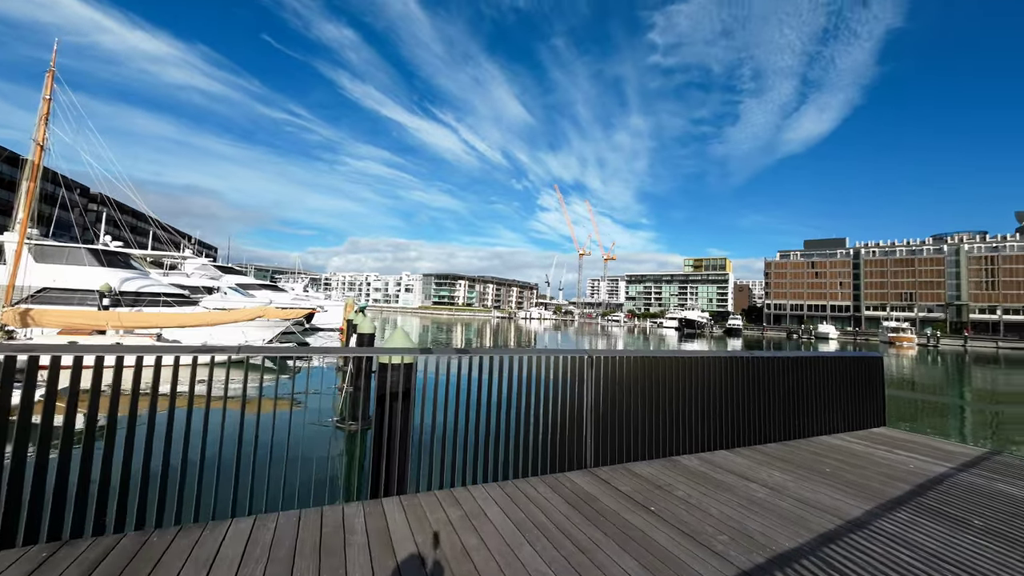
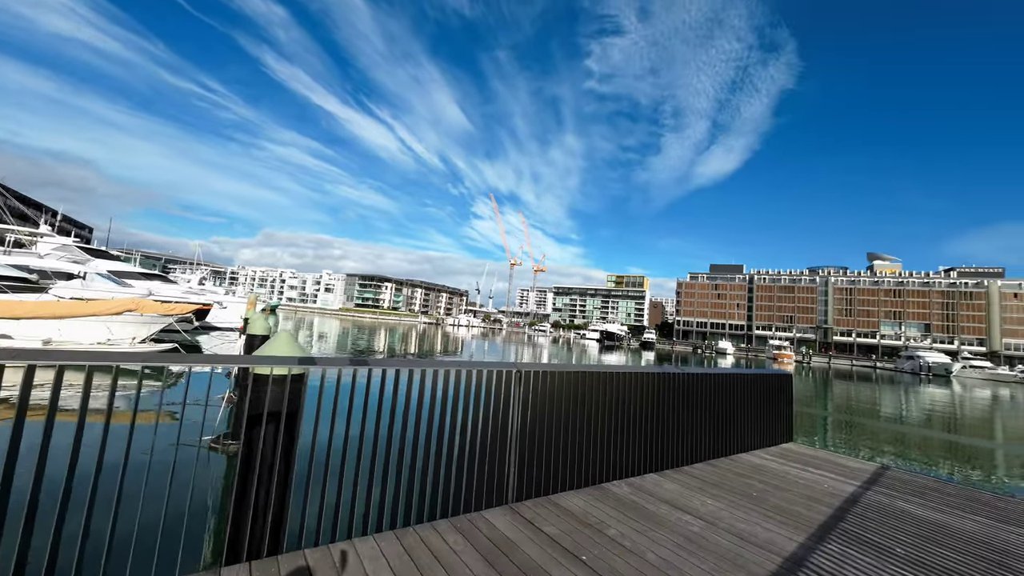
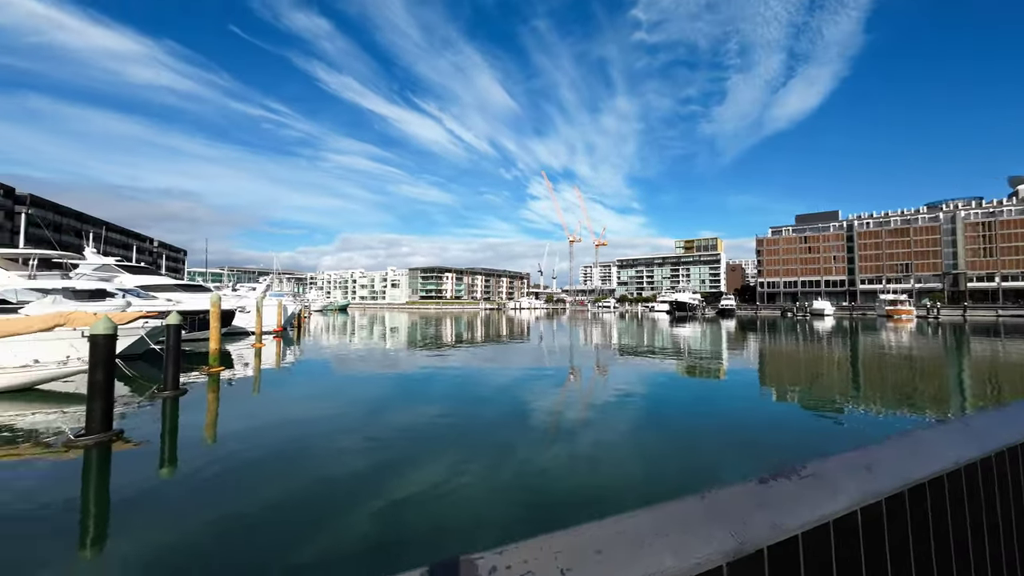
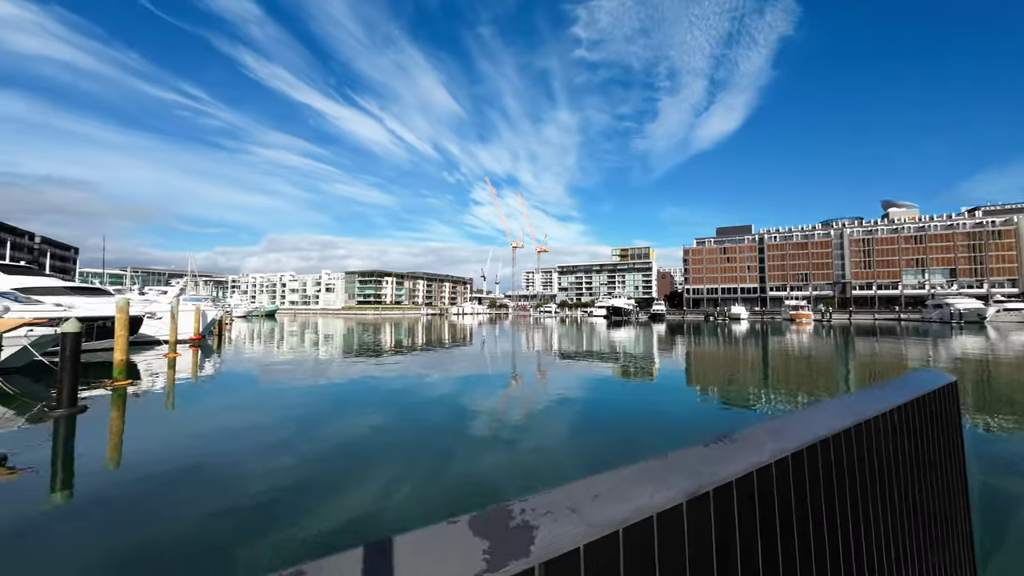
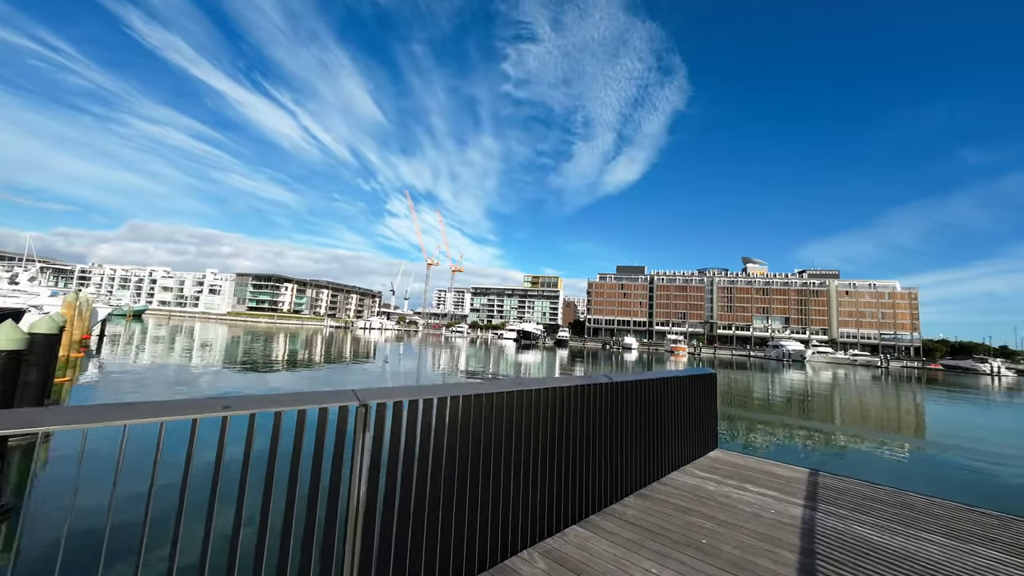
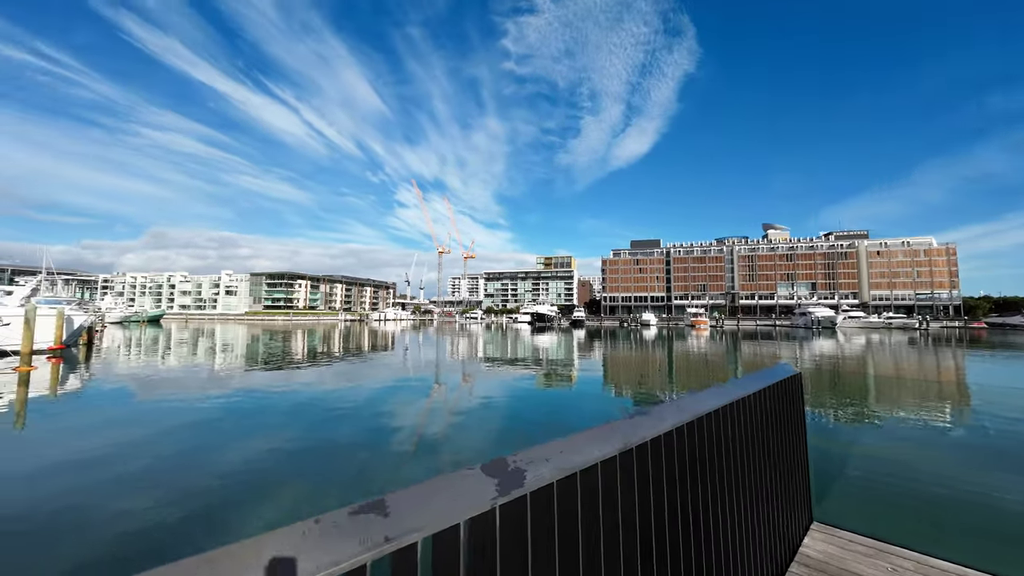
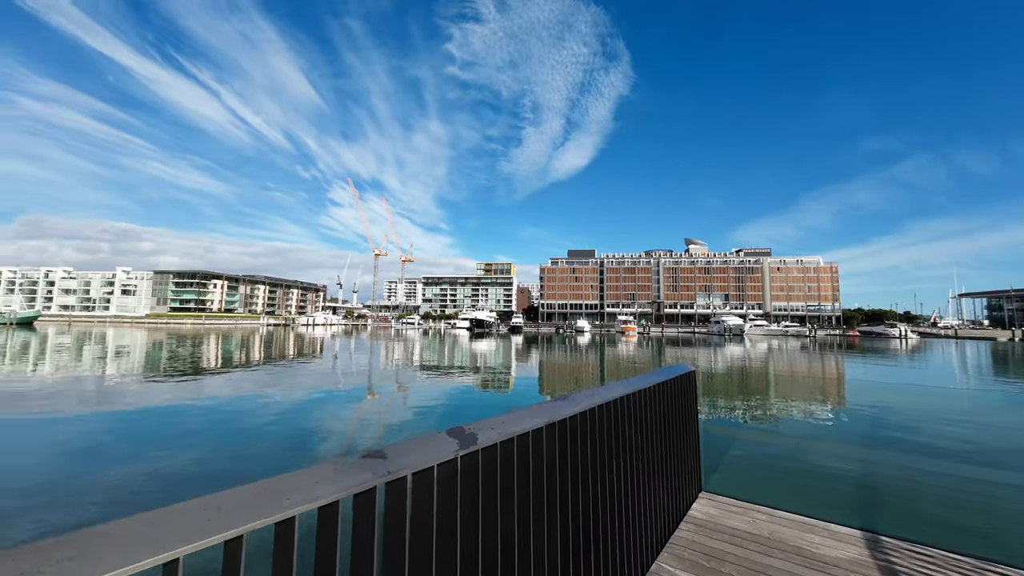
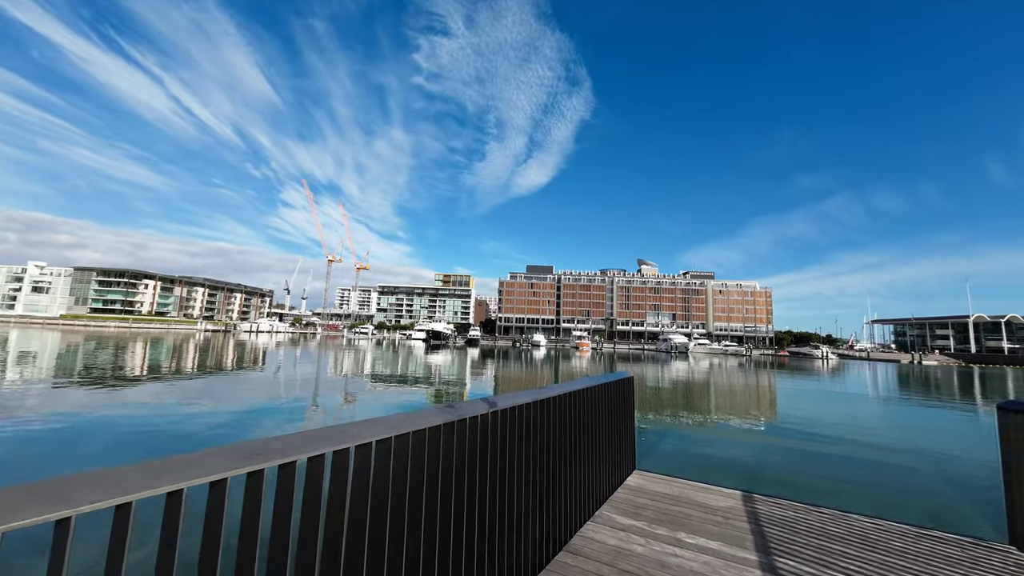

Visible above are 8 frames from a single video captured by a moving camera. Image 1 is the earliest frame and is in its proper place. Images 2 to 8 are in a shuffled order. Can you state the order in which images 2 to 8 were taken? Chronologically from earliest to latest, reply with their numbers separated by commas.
2, 5, 8, 7, 6, 4, 3
